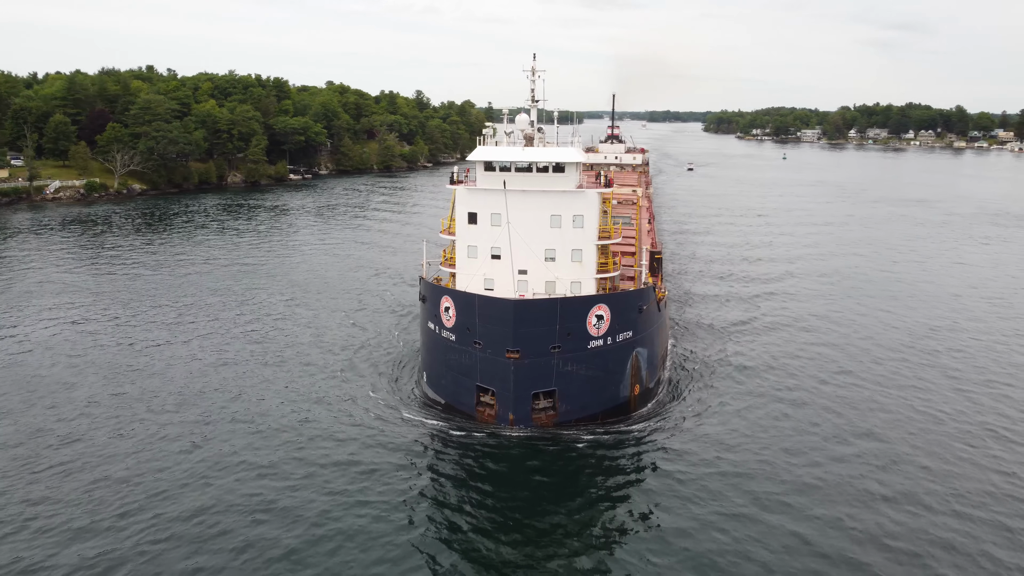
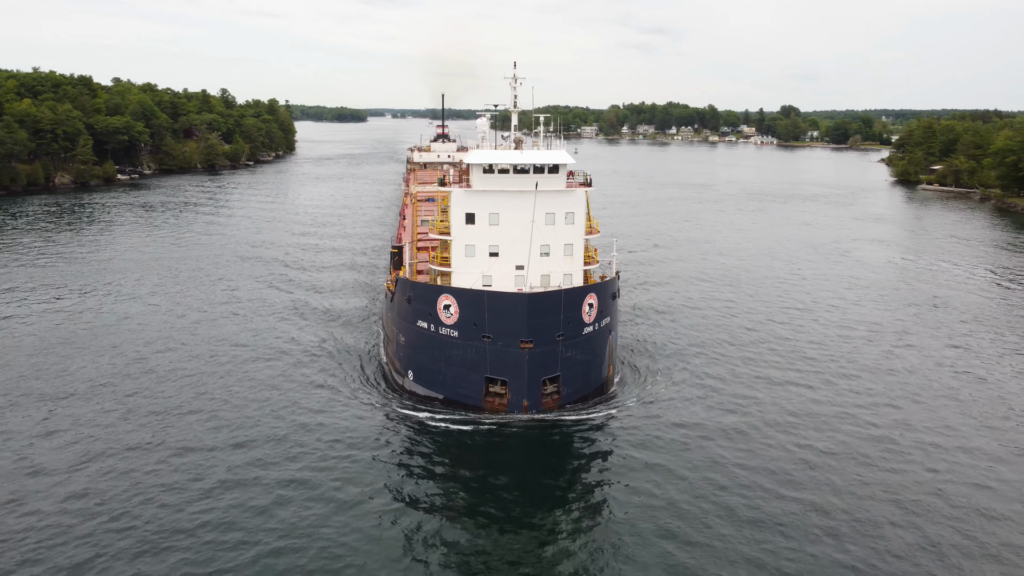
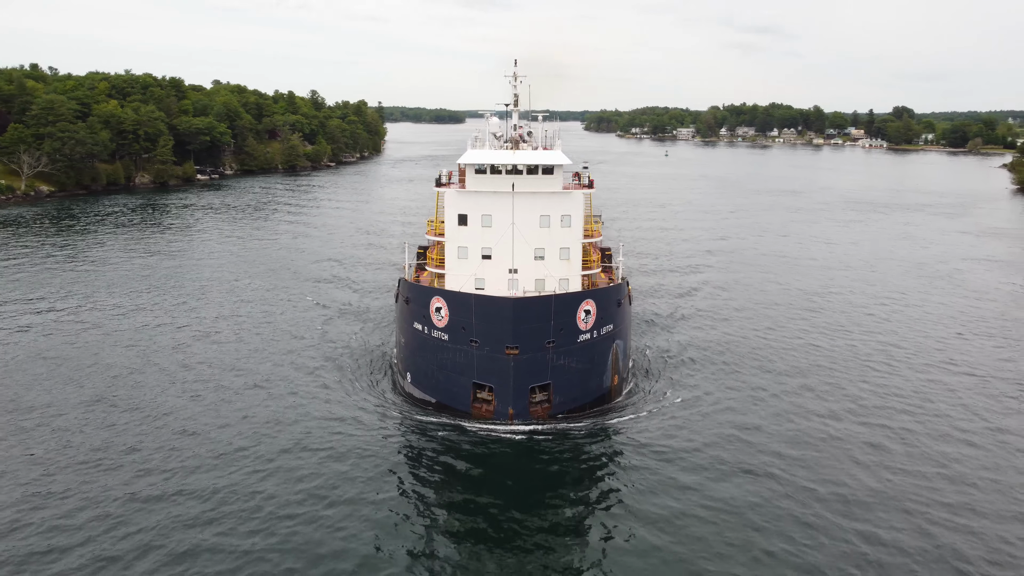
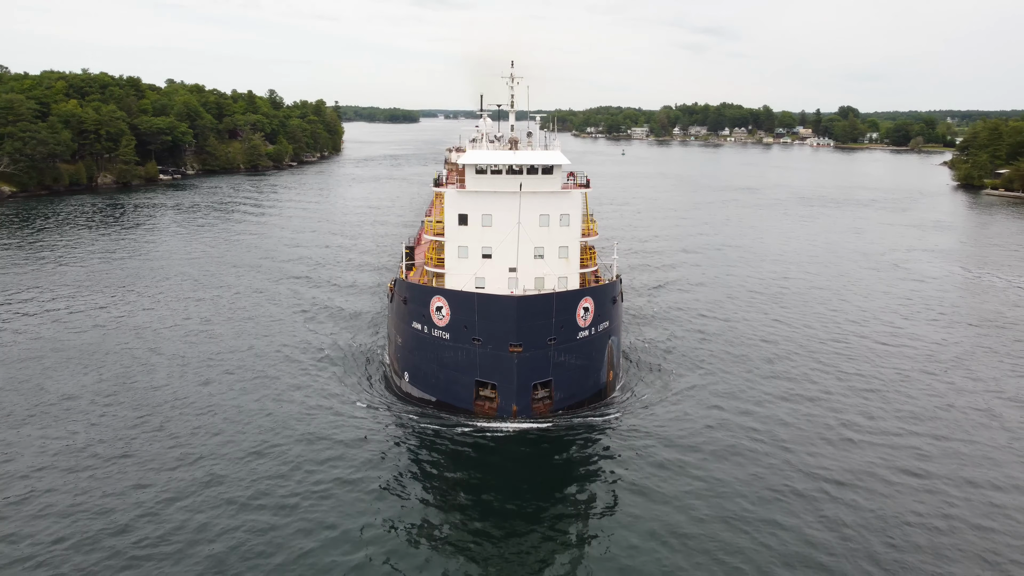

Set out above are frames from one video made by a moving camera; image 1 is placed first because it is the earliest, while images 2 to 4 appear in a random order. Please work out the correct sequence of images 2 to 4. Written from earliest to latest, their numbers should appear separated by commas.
3, 4, 2
